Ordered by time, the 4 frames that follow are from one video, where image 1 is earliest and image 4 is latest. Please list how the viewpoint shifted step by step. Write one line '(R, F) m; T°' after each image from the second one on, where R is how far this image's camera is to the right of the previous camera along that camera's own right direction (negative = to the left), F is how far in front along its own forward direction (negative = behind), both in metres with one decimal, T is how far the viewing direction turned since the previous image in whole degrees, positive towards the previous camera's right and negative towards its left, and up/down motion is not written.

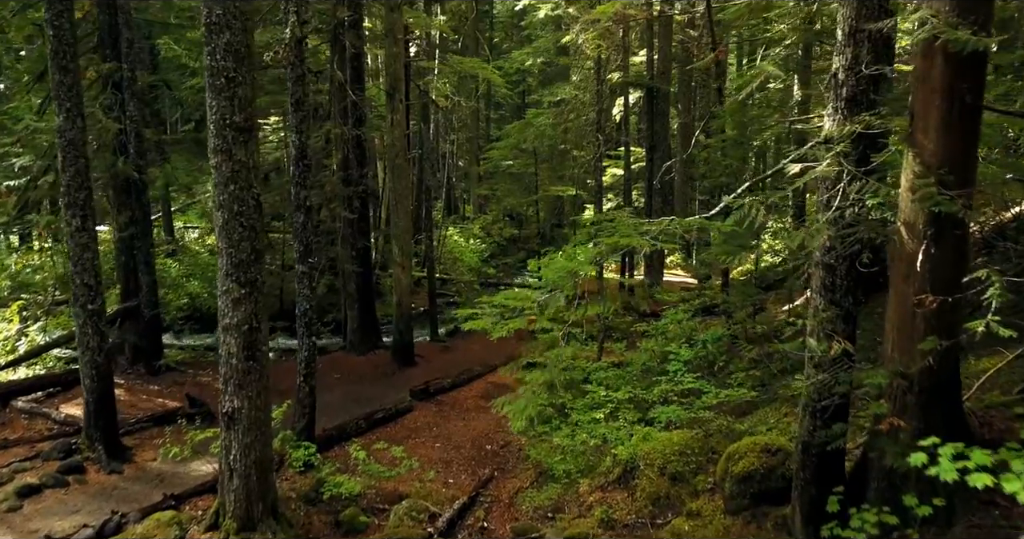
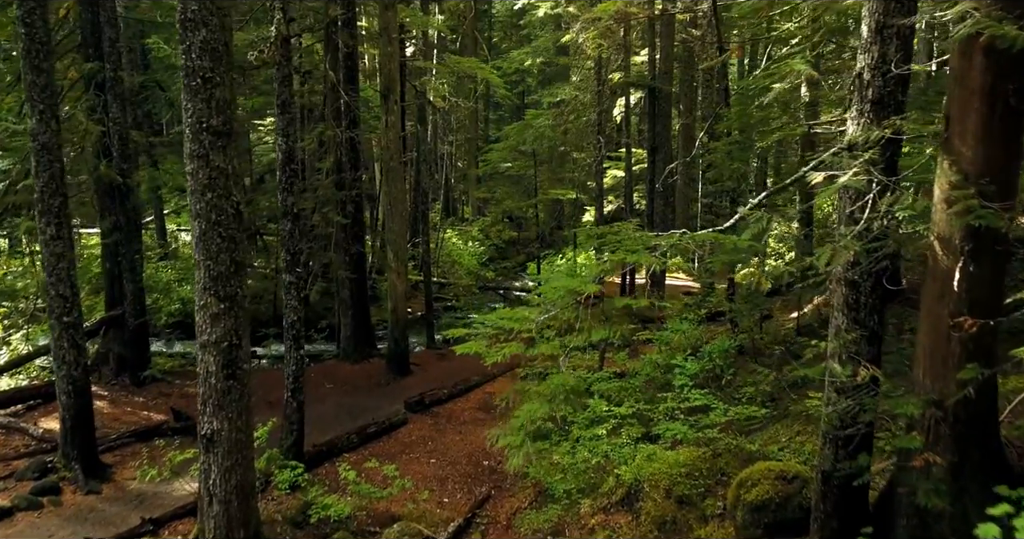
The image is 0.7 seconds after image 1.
(0.0, +0.4) m; 0°
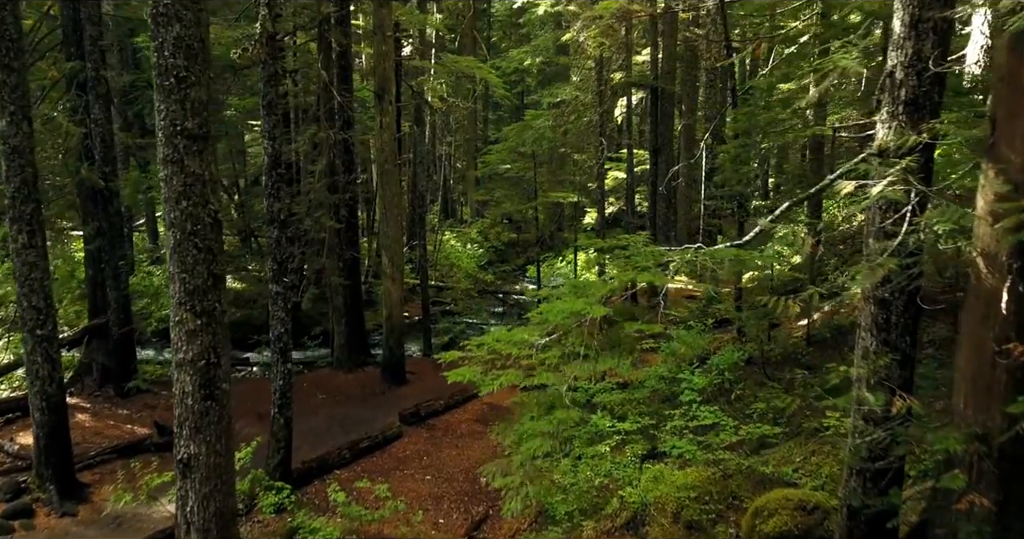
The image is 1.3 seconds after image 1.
(0.0, +0.4) m; 0°
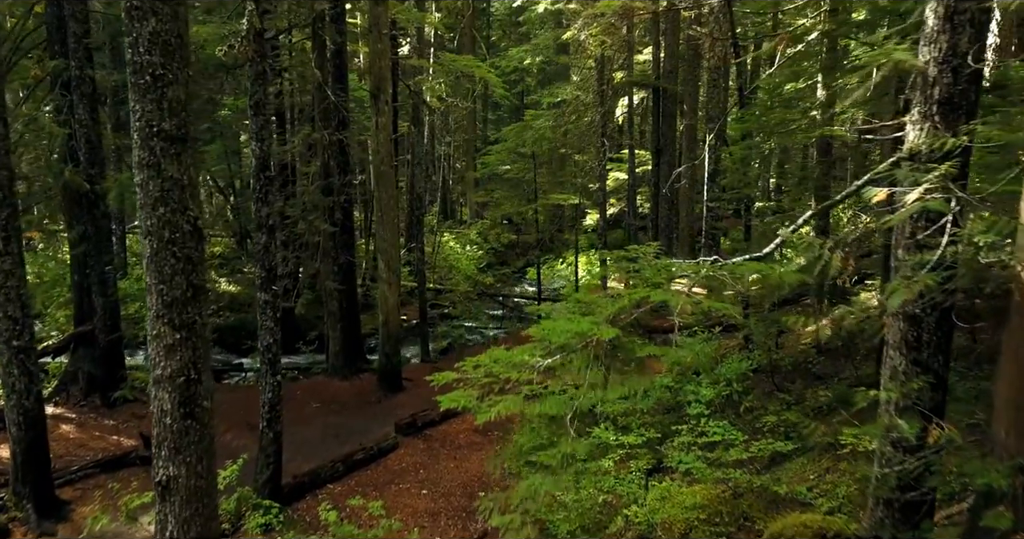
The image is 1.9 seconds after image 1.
(0.0, +0.3) m; 0°
